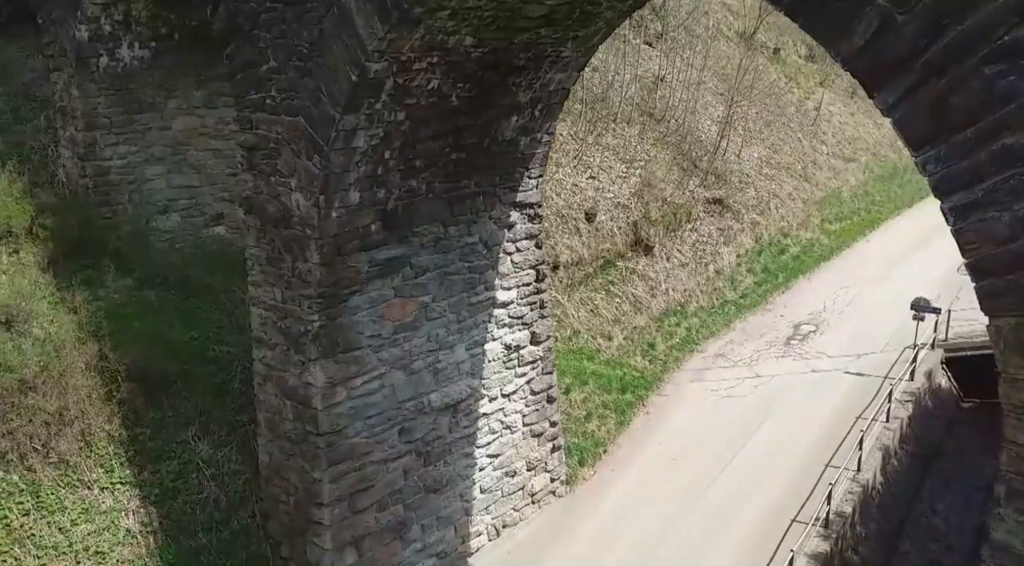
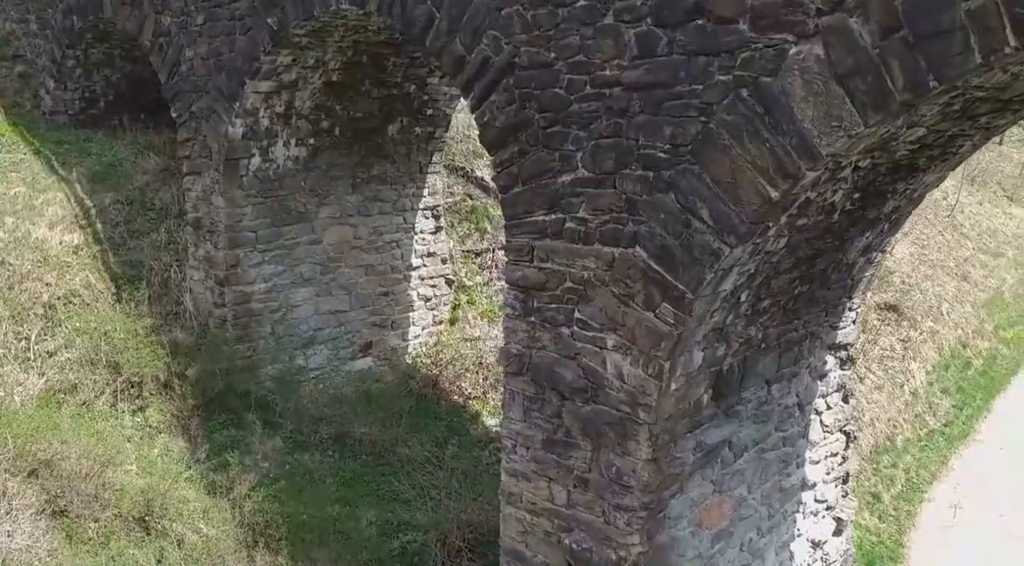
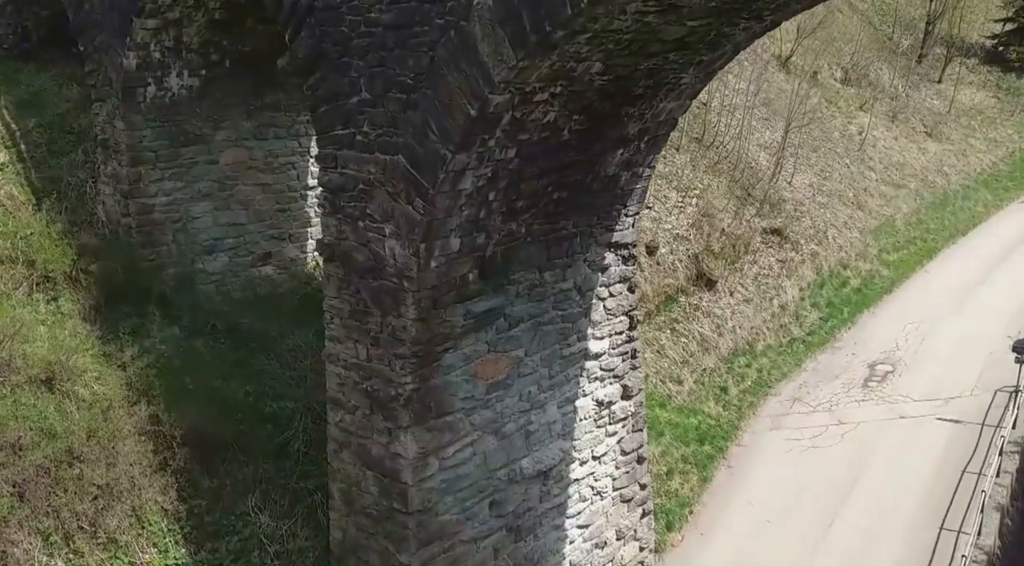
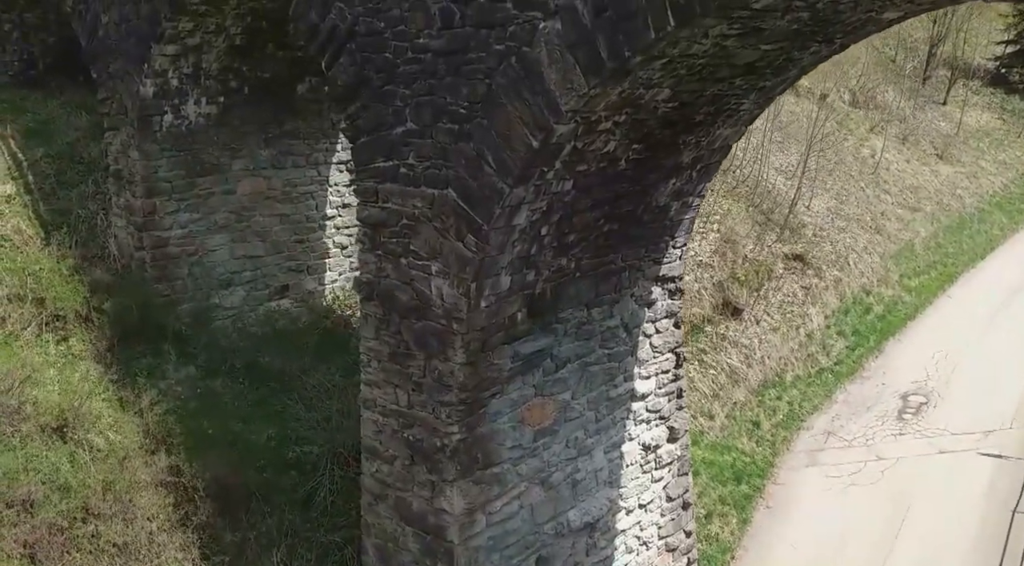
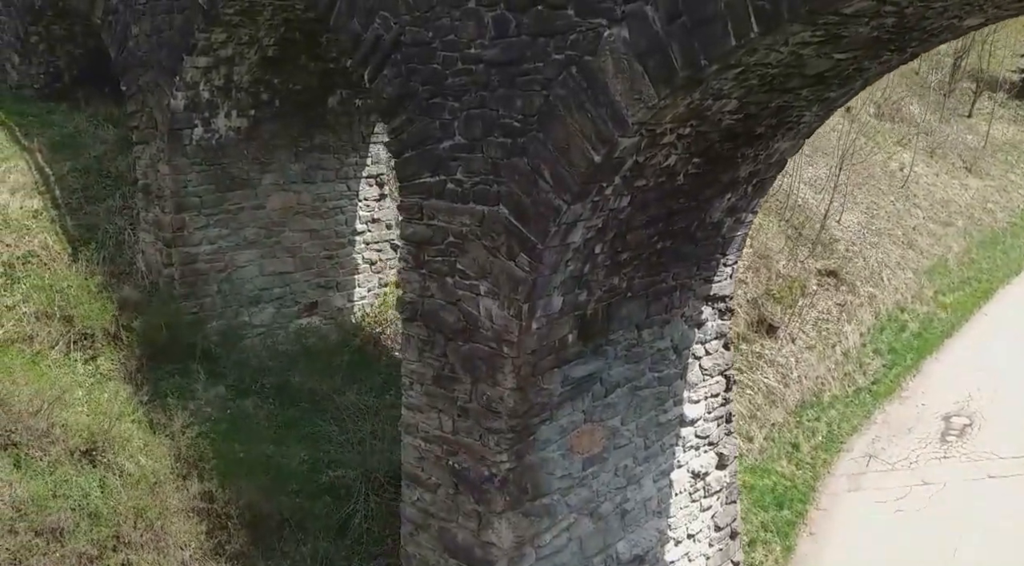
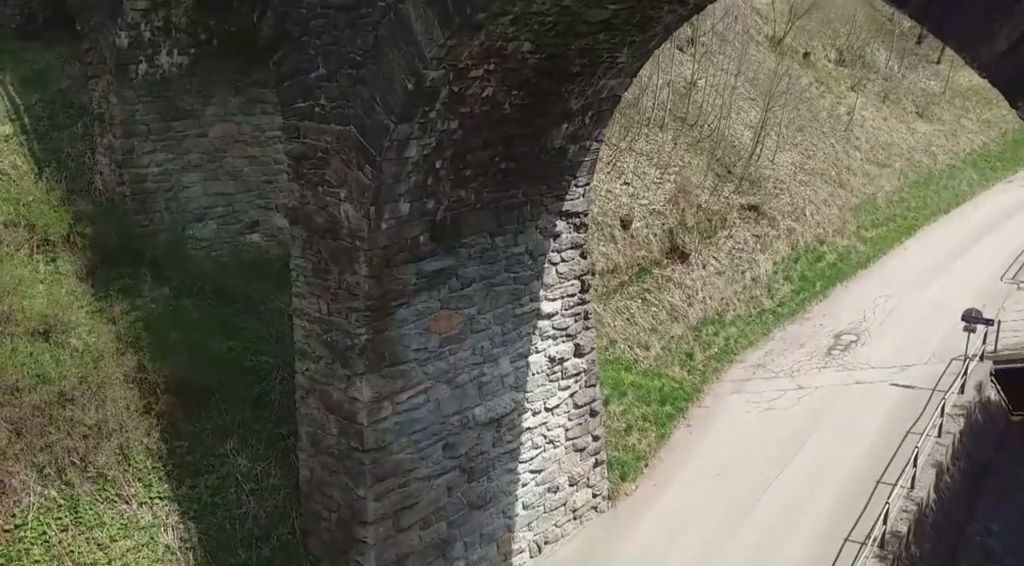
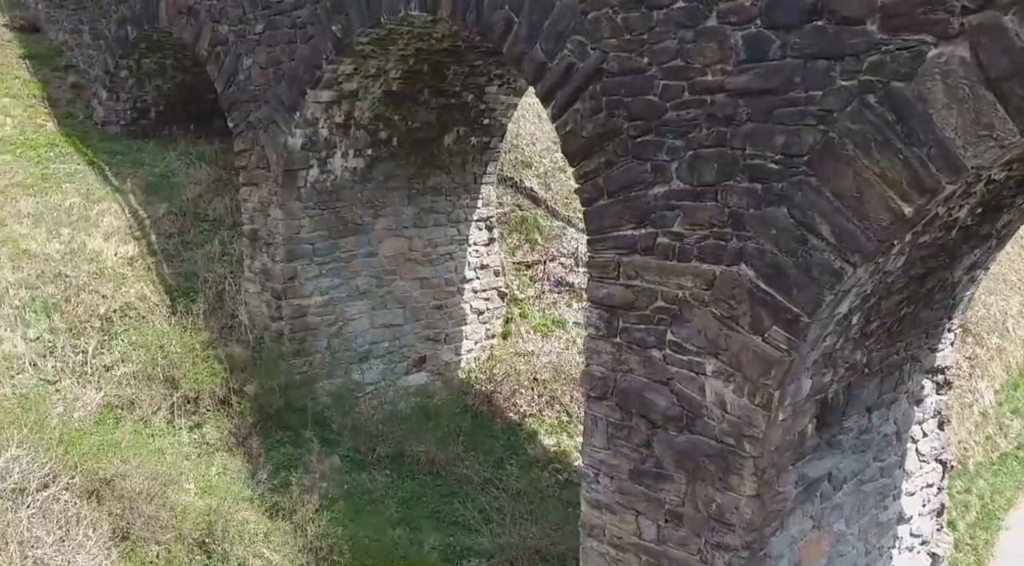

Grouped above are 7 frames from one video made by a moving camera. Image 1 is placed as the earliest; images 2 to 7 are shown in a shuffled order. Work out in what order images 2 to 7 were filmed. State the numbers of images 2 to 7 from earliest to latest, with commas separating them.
6, 3, 4, 5, 2, 7
